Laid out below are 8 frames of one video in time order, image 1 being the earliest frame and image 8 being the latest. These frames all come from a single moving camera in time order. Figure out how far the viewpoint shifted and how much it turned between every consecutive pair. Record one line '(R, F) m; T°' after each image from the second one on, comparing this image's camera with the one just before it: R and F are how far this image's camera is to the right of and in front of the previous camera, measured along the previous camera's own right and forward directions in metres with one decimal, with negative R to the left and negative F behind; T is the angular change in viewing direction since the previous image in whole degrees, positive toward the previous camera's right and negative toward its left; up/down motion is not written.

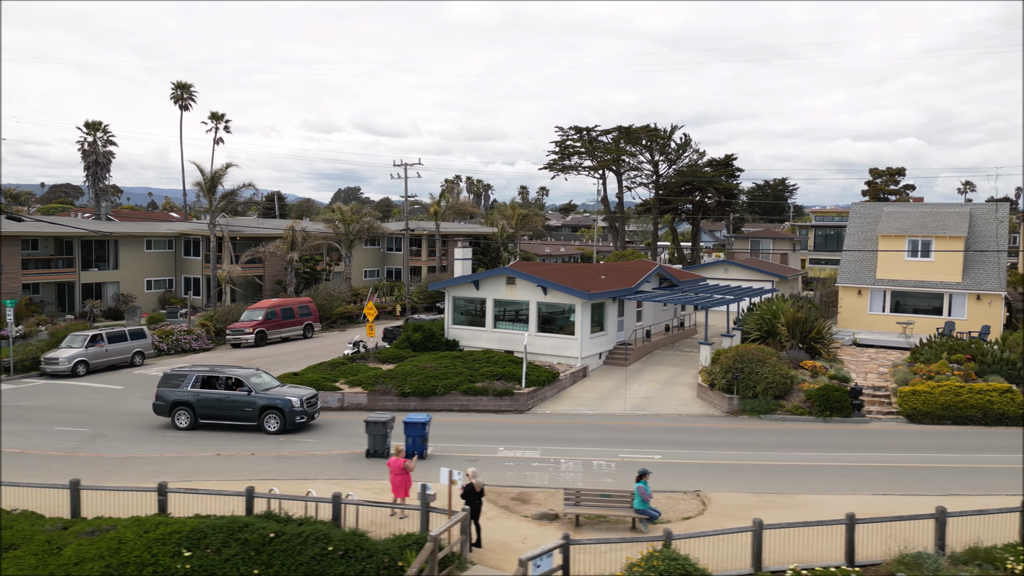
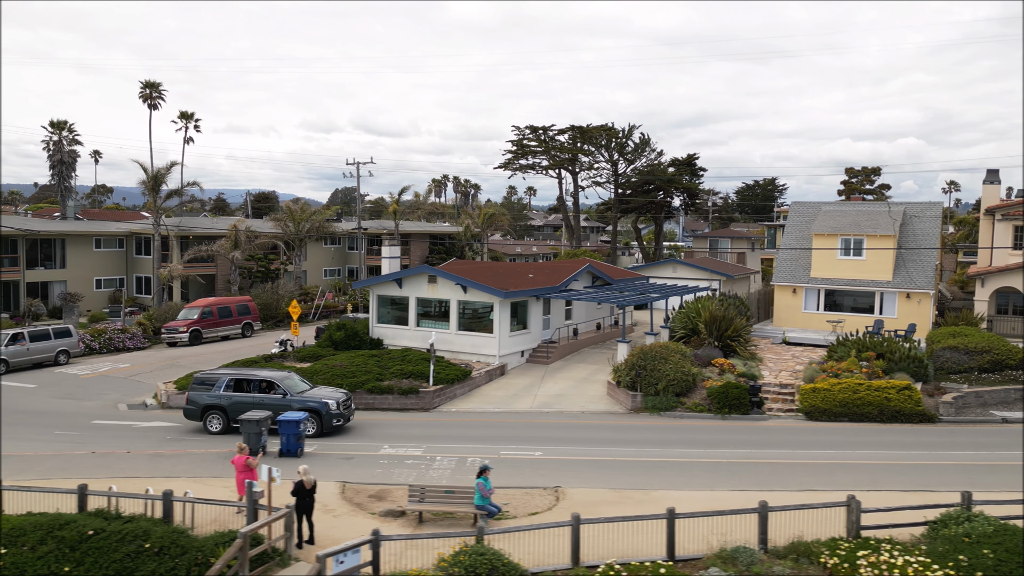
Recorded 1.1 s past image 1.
(+1.9, 0.0) m; +1°
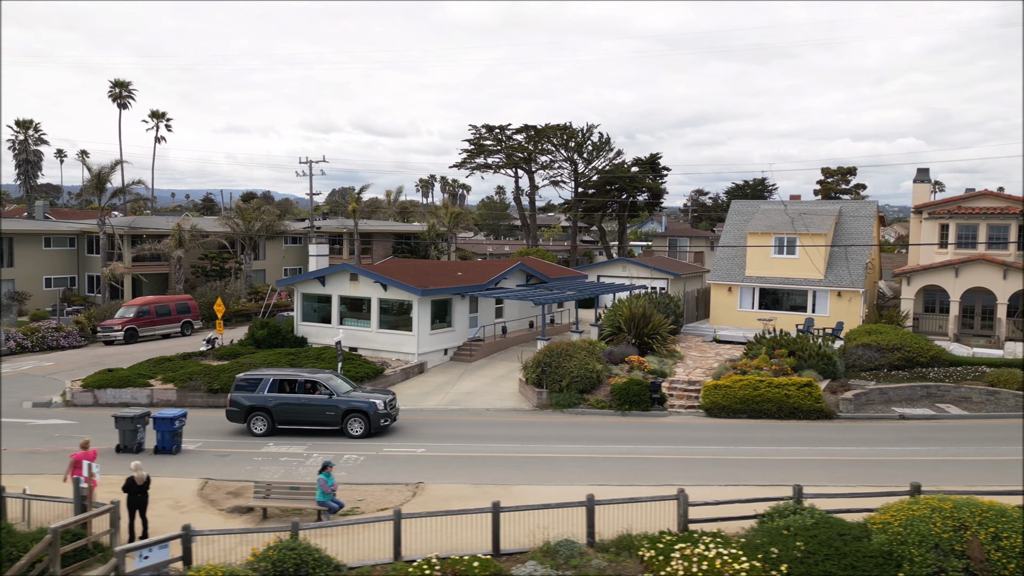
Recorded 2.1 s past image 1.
(+1.9, 0.0) m; +1°
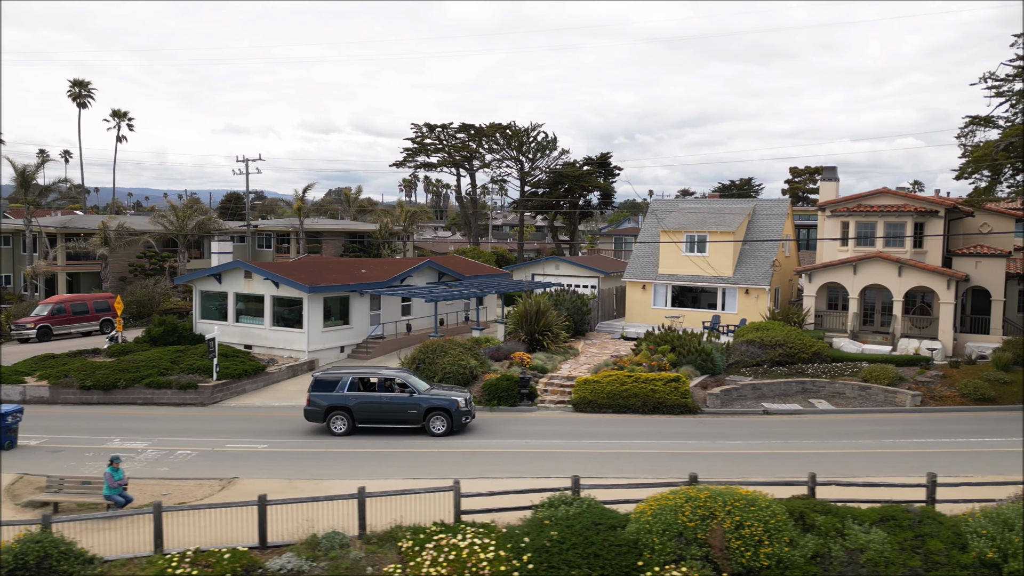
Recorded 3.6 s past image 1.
(+2.5, -0.1) m; +1°
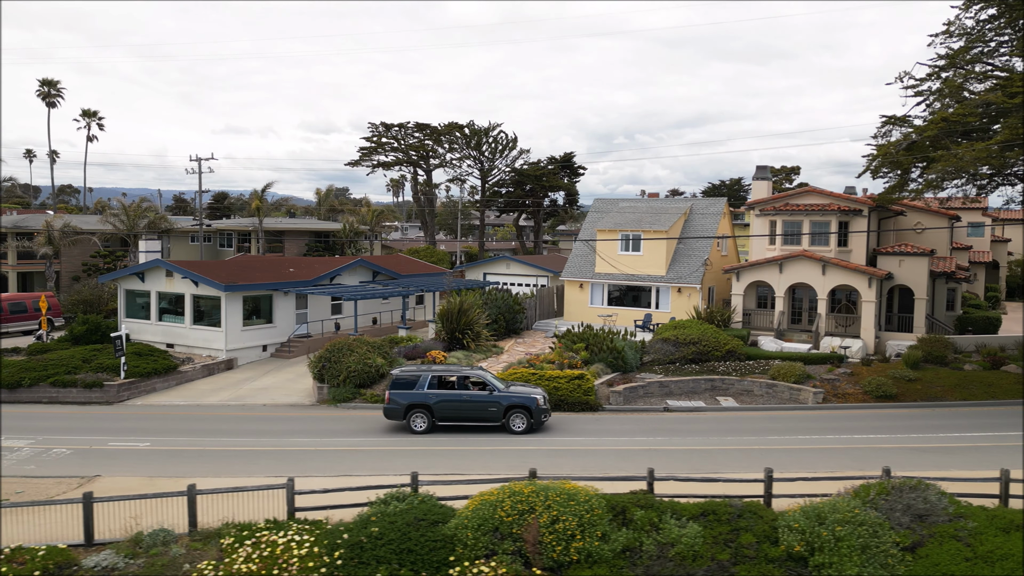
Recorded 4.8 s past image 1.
(+1.9, 0.0) m; +1°
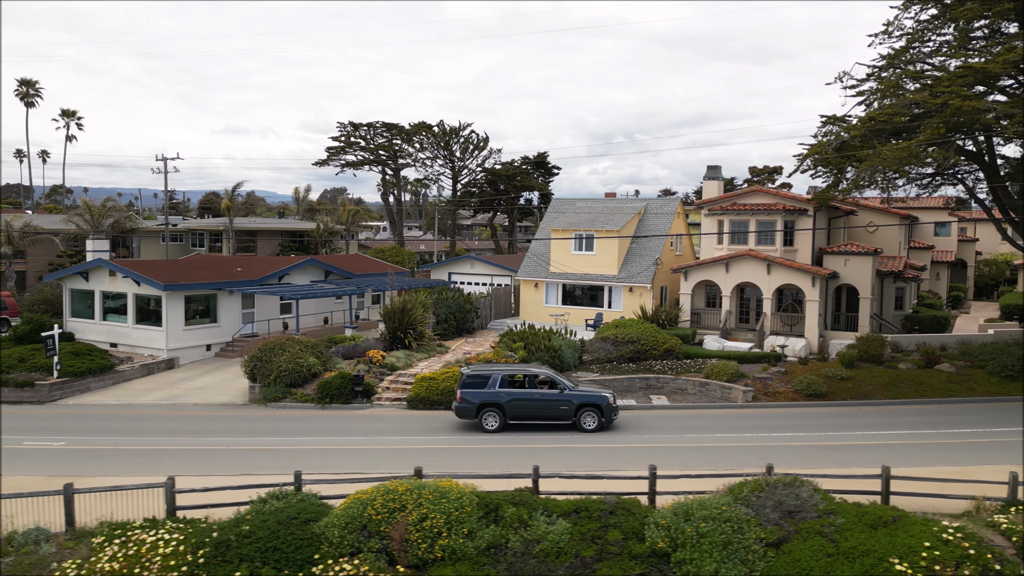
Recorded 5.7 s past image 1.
(+1.3, 0.0) m; +1°
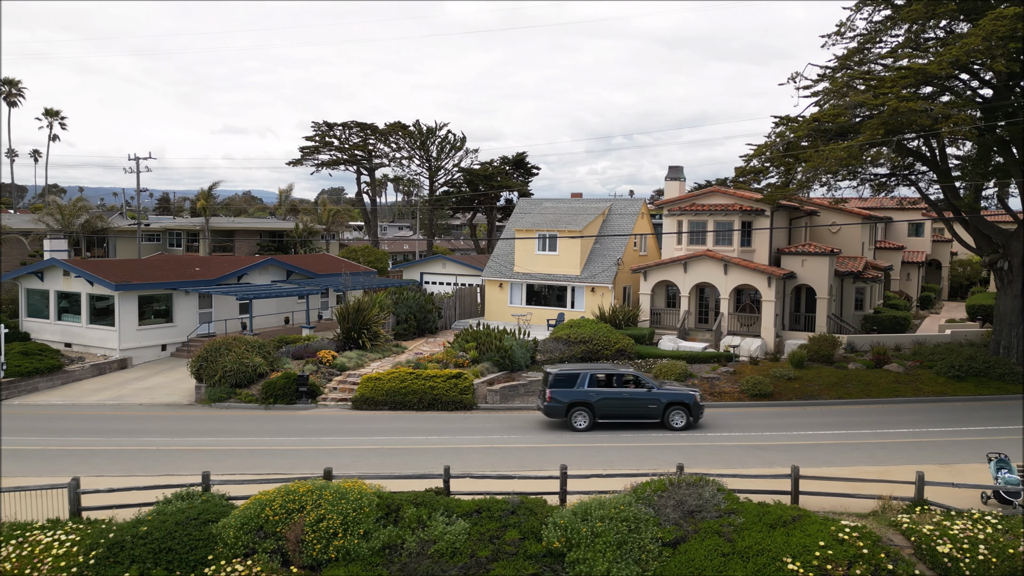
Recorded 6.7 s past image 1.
(+1.0, 0.0) m; 0°
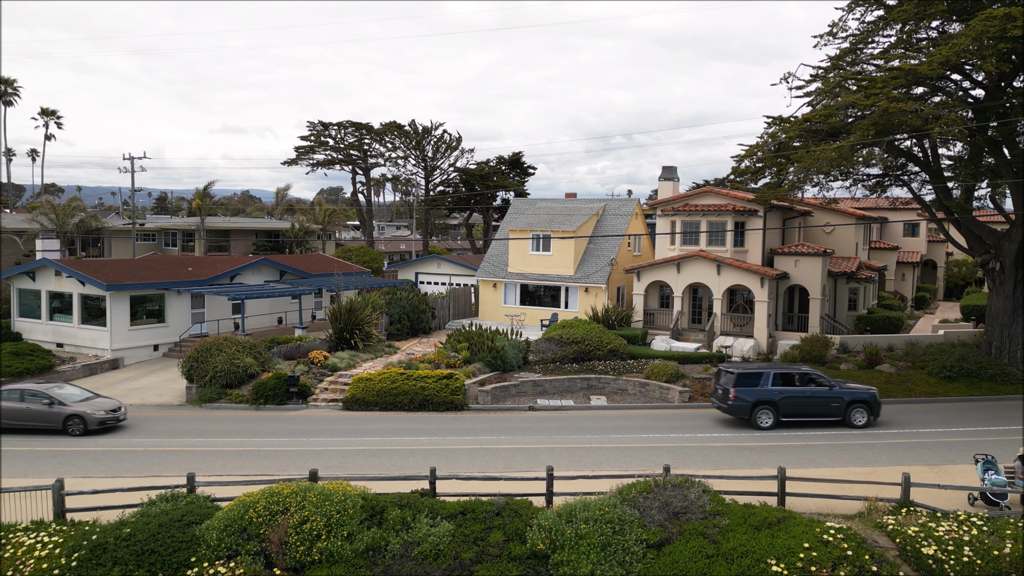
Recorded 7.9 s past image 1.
(+0.1, 0.0) m; 0°
